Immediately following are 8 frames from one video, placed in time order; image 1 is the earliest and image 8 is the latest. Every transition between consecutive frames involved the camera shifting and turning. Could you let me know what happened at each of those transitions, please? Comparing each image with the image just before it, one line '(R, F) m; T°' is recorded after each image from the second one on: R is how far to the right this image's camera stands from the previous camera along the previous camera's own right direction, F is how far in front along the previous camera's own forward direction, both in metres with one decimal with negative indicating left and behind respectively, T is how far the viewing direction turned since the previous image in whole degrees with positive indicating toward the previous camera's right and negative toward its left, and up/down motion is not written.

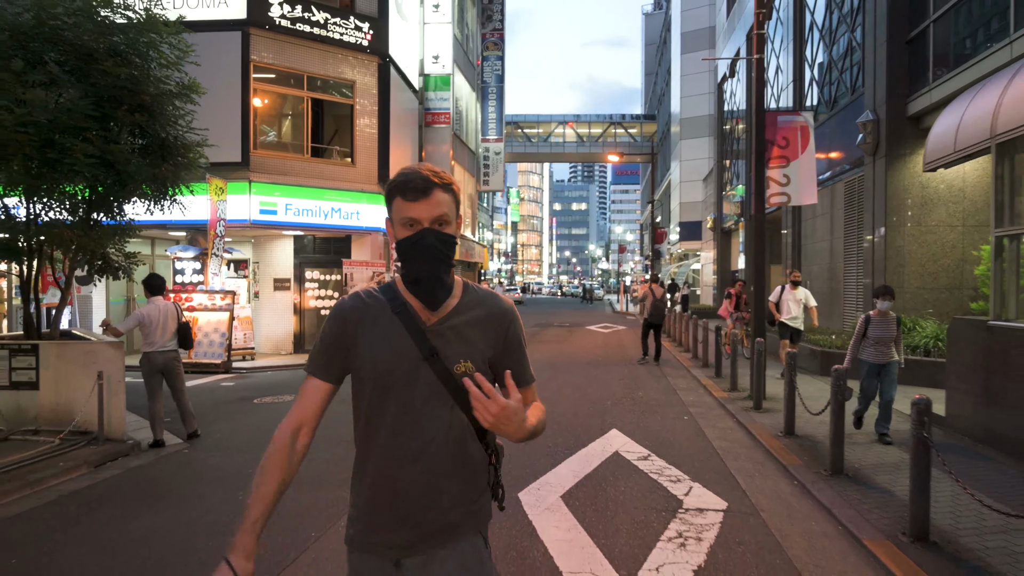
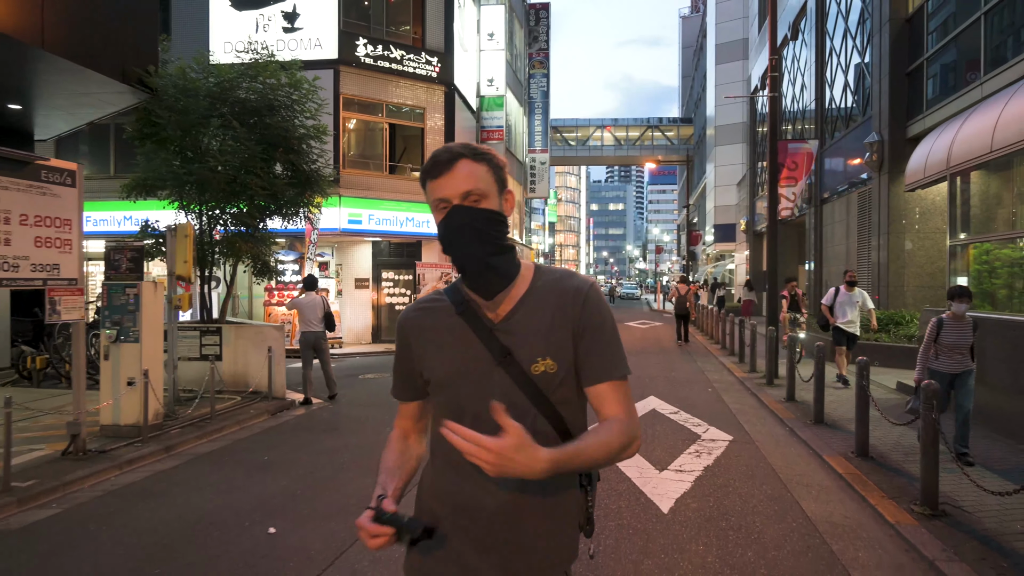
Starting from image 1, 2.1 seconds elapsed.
(-0.4, -2.4) m; -3°
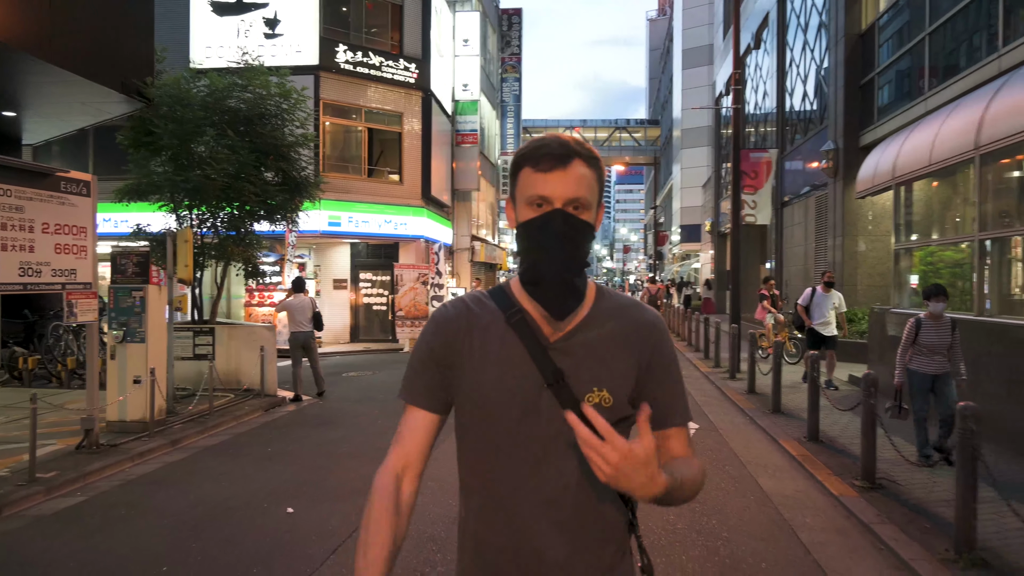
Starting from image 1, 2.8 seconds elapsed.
(-0.2, -0.6) m; +3°
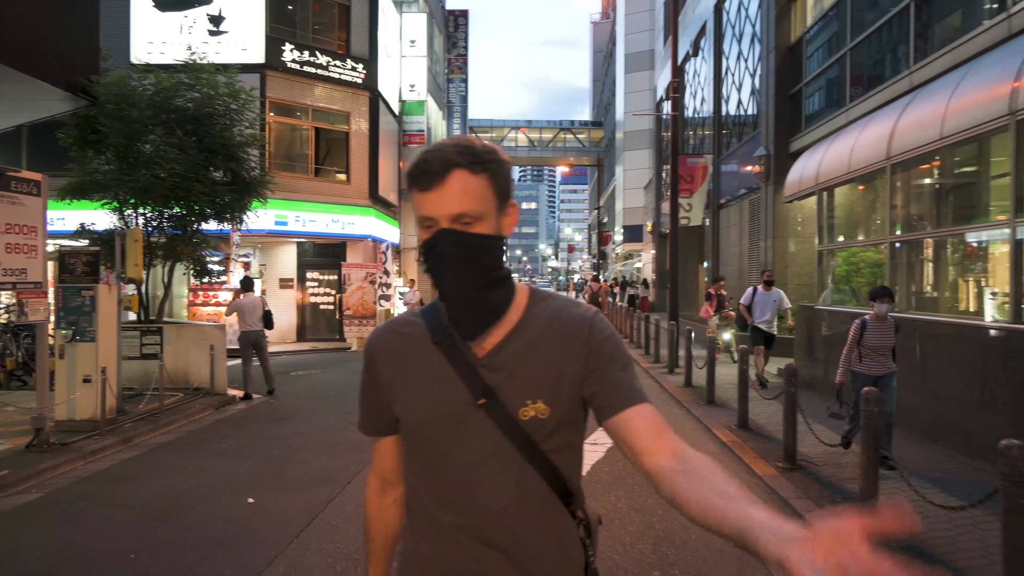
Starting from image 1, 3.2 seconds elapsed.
(-0.1, -0.4) m; +4°
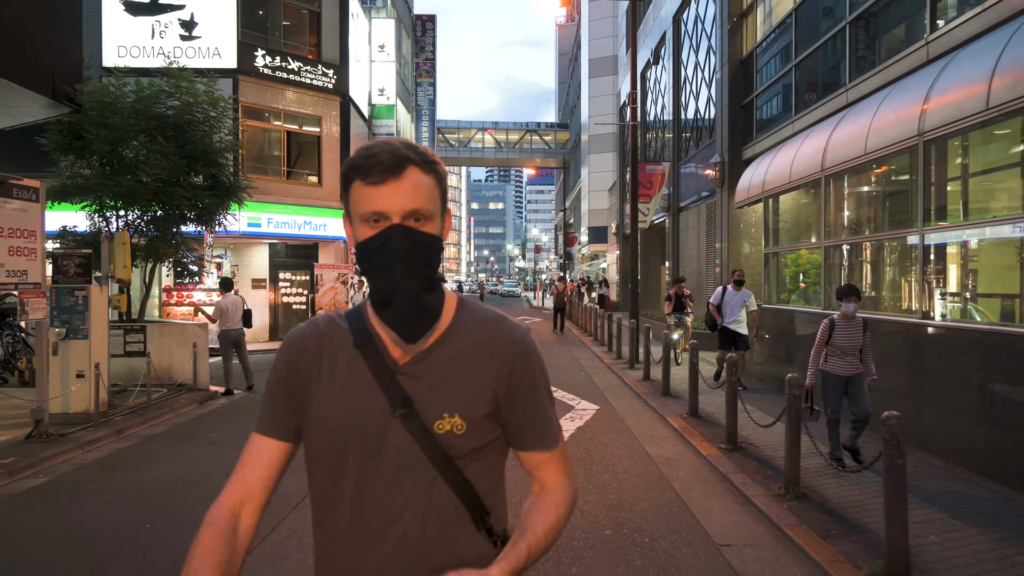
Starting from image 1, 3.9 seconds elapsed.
(0.0, -0.7) m; +3°
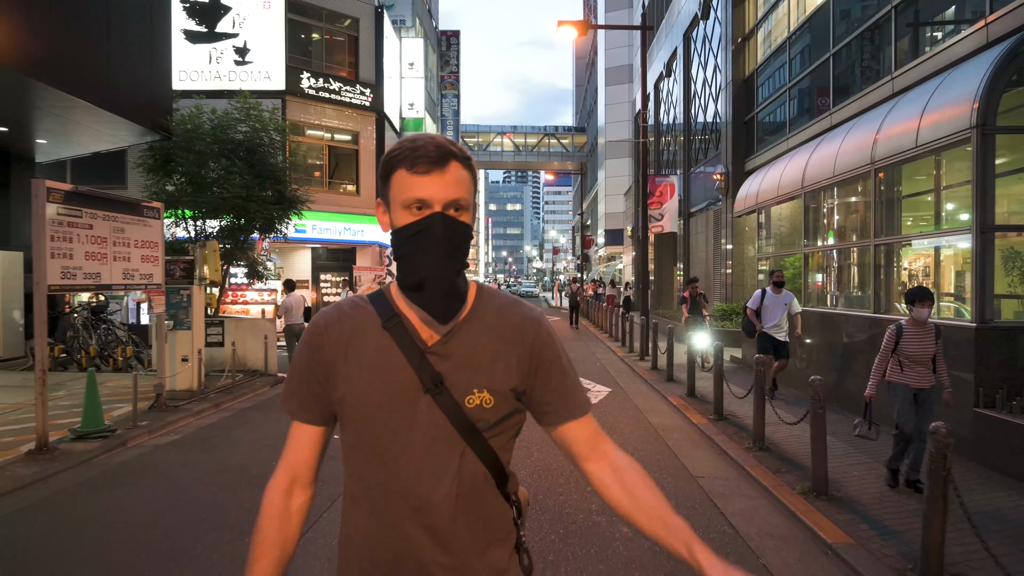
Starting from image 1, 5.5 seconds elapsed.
(-0.1, -1.8) m; -1°
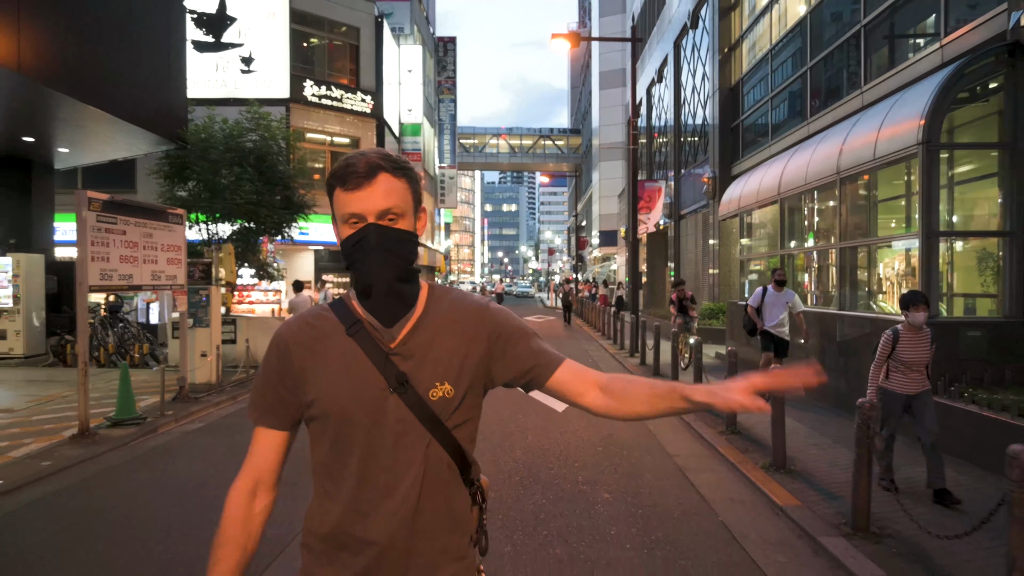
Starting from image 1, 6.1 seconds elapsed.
(0.0, -0.8) m; 0°
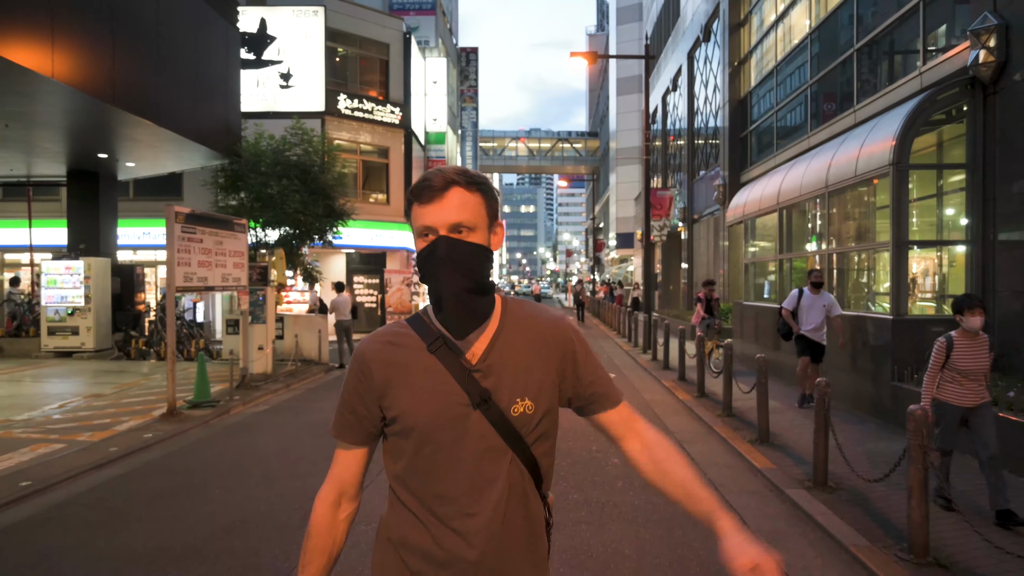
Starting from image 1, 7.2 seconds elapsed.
(-0.1, -1.3) m; -1°
